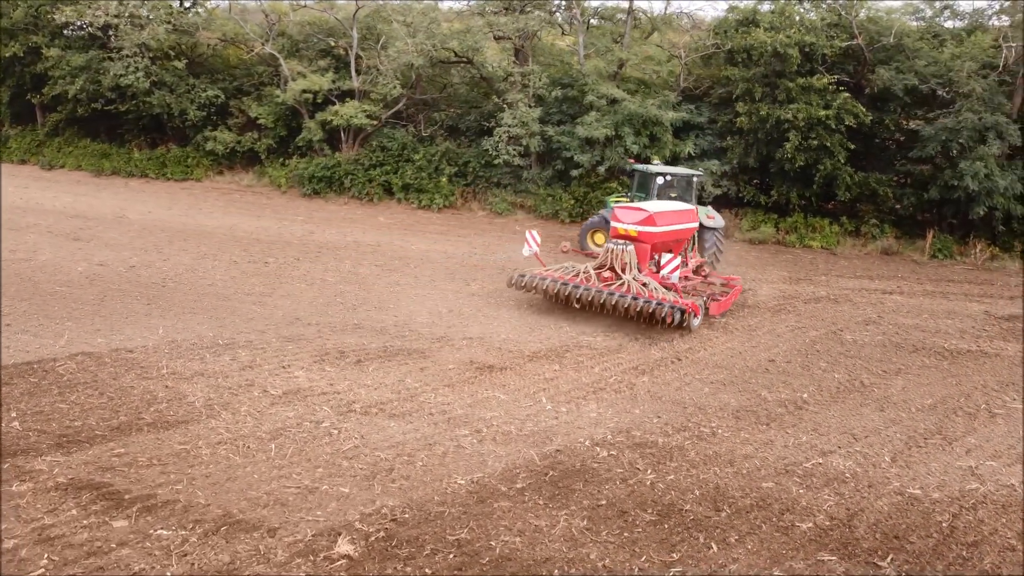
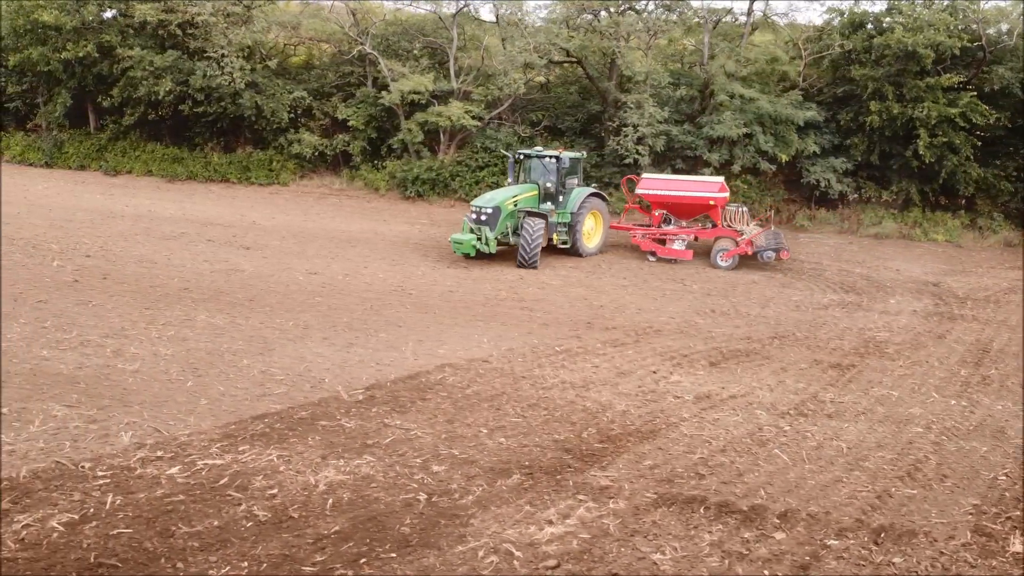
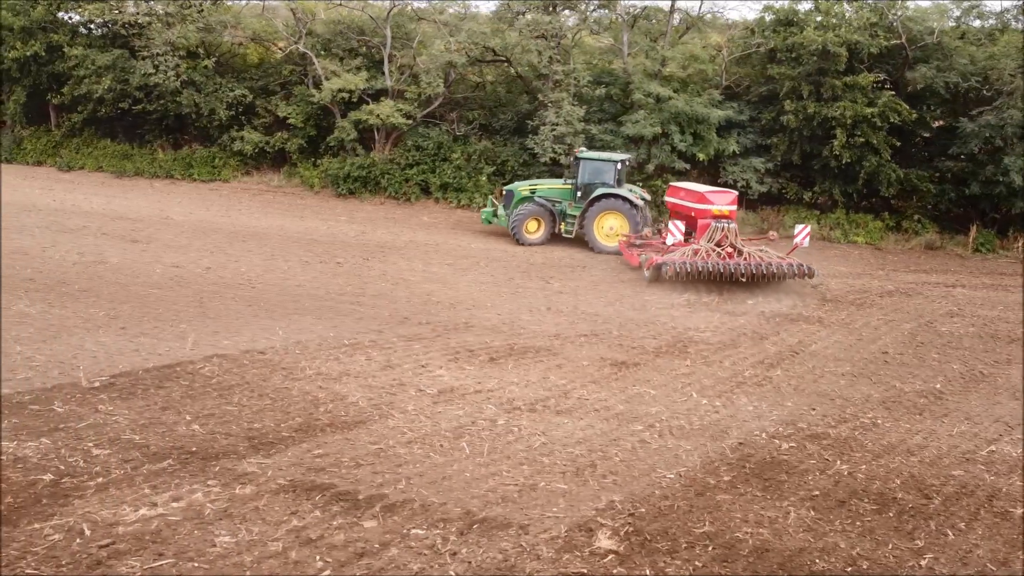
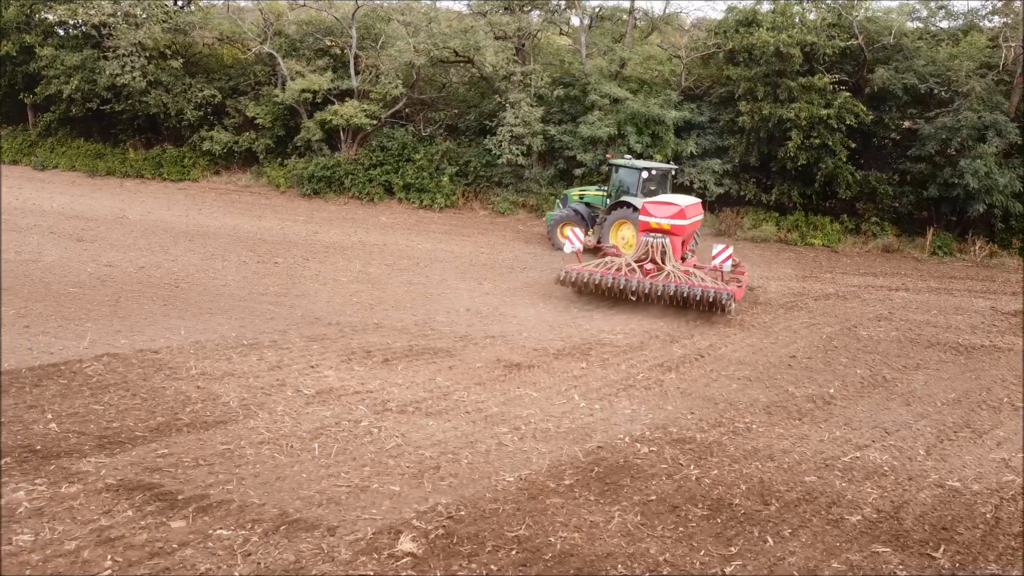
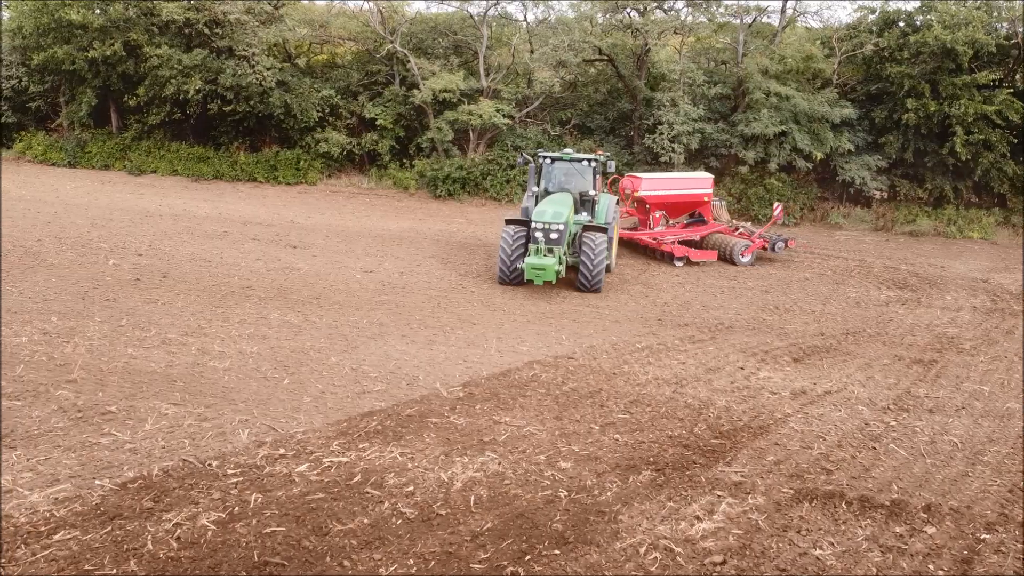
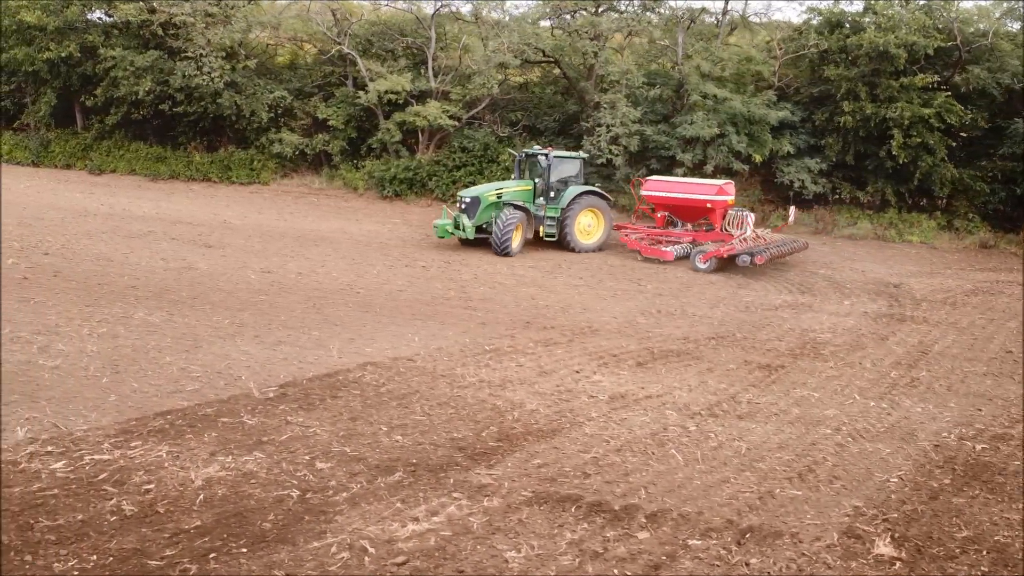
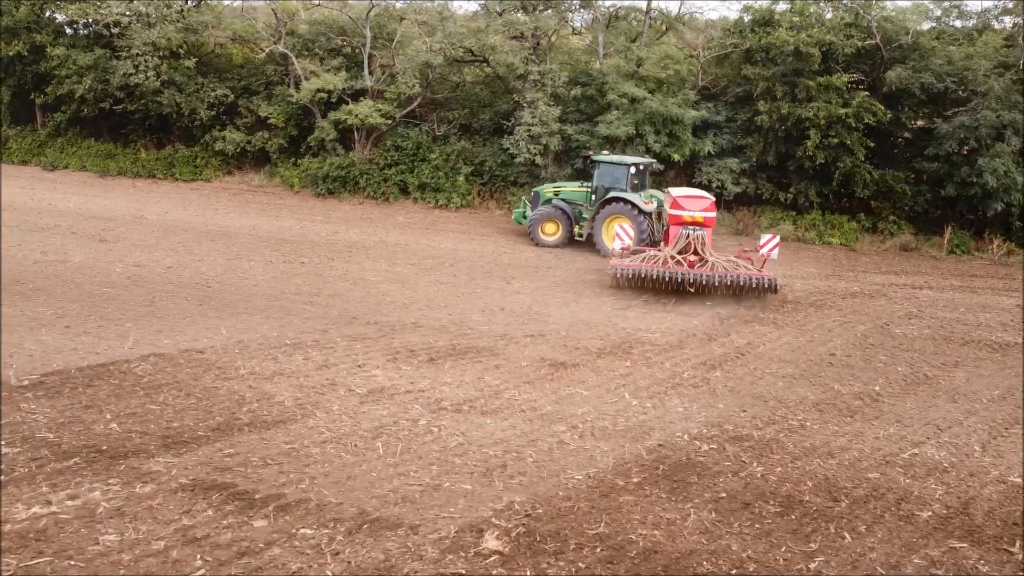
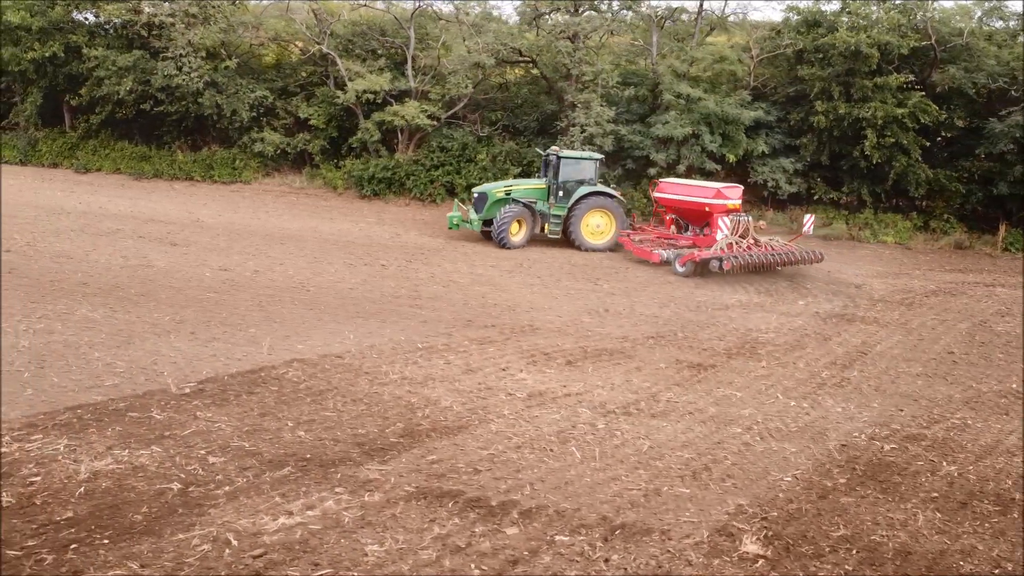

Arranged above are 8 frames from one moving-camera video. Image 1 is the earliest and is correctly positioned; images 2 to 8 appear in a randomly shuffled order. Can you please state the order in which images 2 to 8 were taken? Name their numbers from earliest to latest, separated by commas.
4, 7, 3, 8, 6, 2, 5
